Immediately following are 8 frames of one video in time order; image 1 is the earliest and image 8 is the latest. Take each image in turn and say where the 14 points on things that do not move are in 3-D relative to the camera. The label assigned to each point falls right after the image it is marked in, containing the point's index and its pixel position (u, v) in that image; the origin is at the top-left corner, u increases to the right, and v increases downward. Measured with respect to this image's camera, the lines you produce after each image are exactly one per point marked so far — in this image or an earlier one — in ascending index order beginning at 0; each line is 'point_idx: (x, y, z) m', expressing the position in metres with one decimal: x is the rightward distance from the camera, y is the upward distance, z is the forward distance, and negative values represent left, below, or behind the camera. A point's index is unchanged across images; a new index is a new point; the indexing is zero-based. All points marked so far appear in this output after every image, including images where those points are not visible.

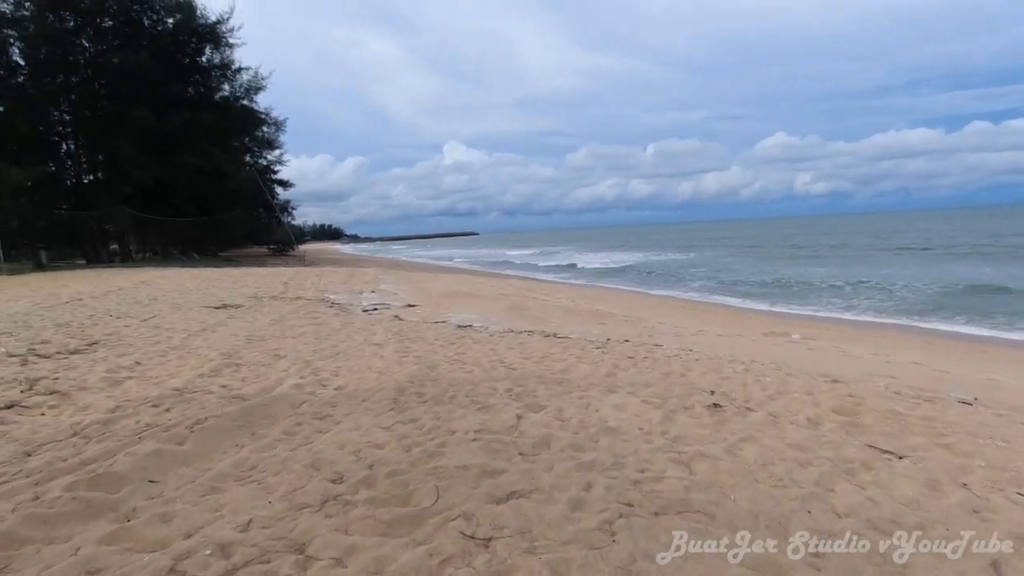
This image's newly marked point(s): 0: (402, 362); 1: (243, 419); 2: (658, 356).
0: (-1.1, -0.7, +5.4) m
1: (-1.8, -0.9, +3.6) m
2: (+1.6, -0.7, +6.0) m
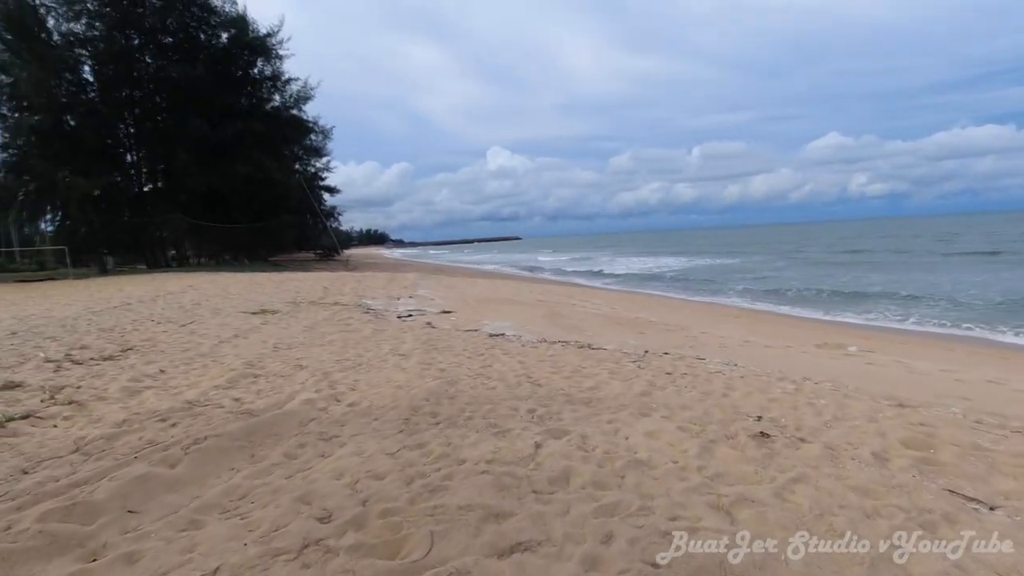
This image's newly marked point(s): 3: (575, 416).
0: (-0.8, -0.8, +5.2) m
1: (-1.7, -0.9, +3.4) m
2: (+1.9, -0.8, +5.5) m
3: (+0.4, -0.9, +3.7) m
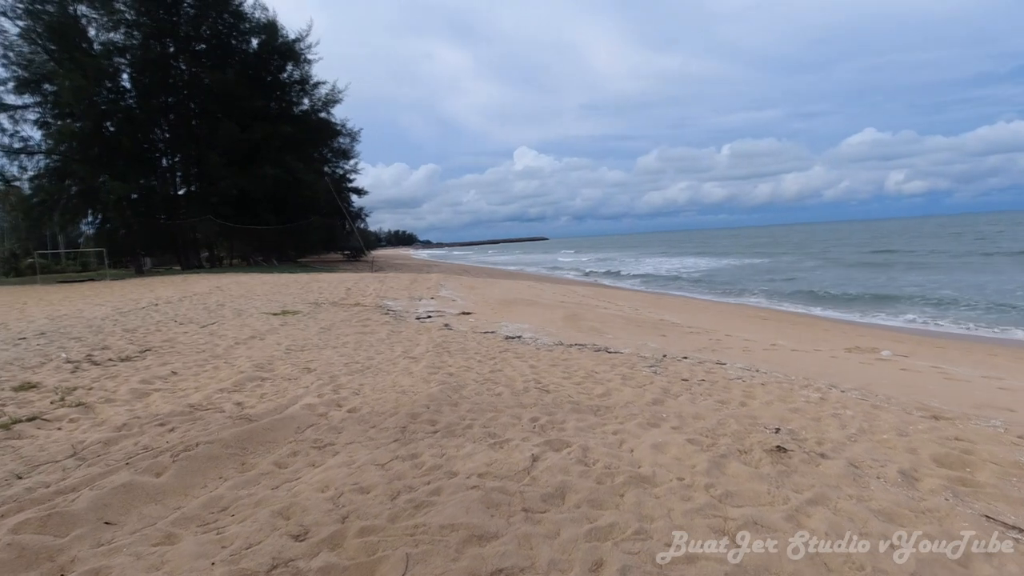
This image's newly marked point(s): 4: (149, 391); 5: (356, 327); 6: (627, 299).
0: (-0.8, -0.8, +5.0) m
1: (-1.7, -1.0, +3.3) m
2: (+2.0, -0.9, +5.2) m
3: (+0.4, -0.9, +3.5) m
4: (-3.3, -0.9, +5.1) m
5: (-2.9, -0.7, +10.3) m
6: (+3.8, -0.3, +17.7) m
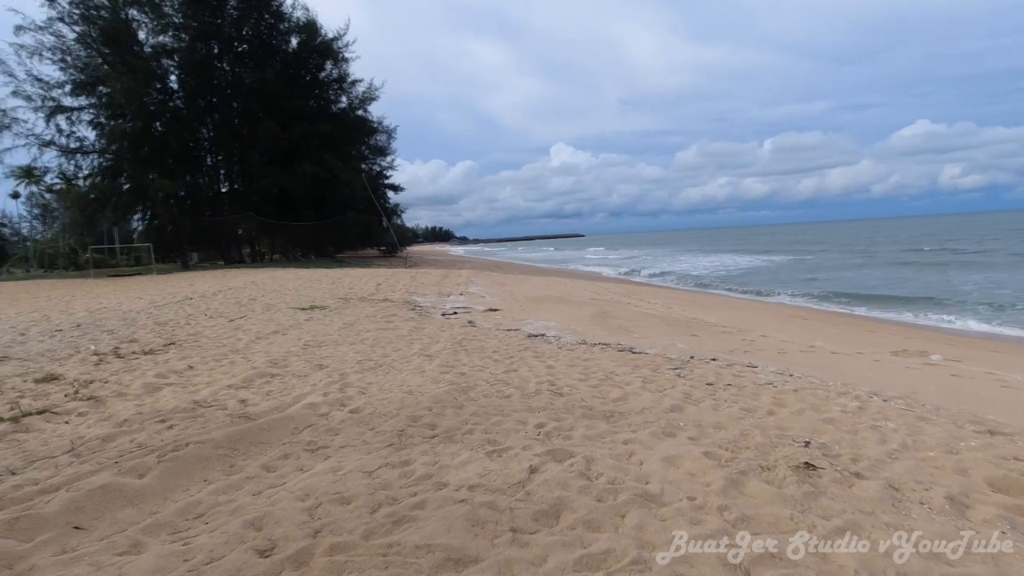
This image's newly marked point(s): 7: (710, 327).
0: (-0.6, -0.8, +4.9) m
1: (-1.7, -0.9, +3.2) m
2: (+2.1, -0.9, +4.9) m
3: (+0.4, -0.9, +3.3) m
4: (-3.2, -0.9, +5.1) m
5: (-2.5, -0.6, +10.2) m
6: (+4.7, -0.3, +17.2) m
7: (+3.9, -0.8, +10.9) m
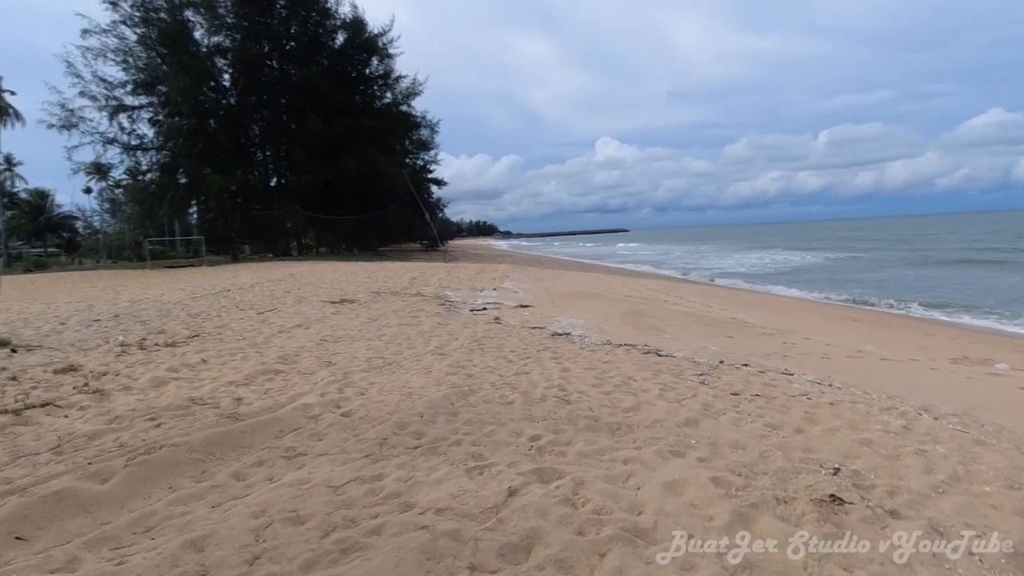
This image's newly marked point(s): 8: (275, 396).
0: (-0.6, -0.8, +4.6) m
1: (-1.7, -0.9, +3.1) m
2: (+2.1, -0.9, +4.4) m
3: (+0.4, -0.9, +3.0) m
4: (-3.1, -0.8, +5.0) m
5: (-2.0, -0.5, +10.1) m
6: (+5.7, -0.2, +16.5) m
7: (+4.5, -0.8, +10.3) m
8: (-1.8, -0.8, +4.2) m
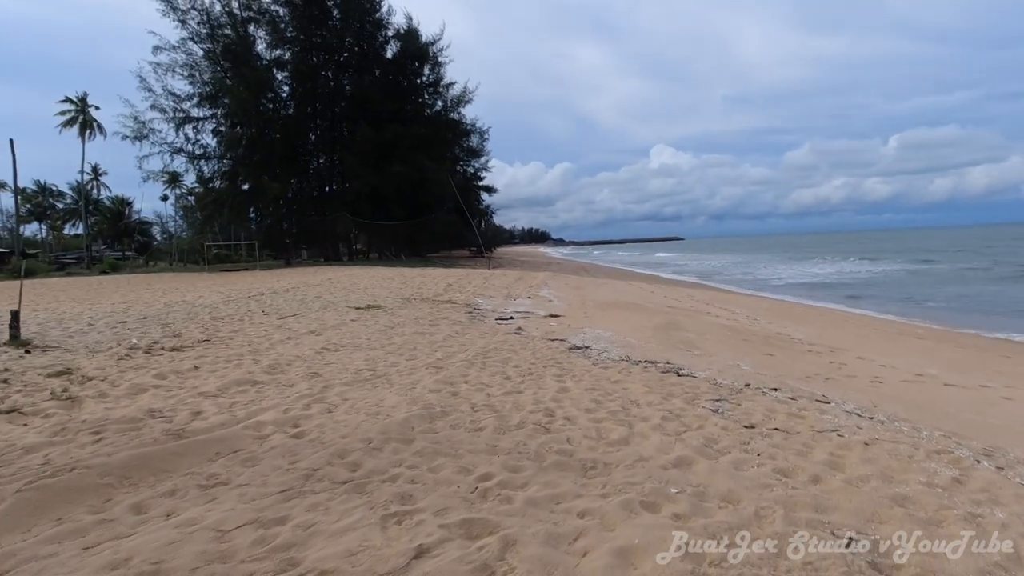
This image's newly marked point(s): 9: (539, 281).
0: (-0.7, -0.8, +4.2) m
1: (-2.0, -0.9, +2.8) m
2: (+2.0, -1.0, +3.8) m
3: (+0.1, -0.9, +2.5) m
4: (-3.2, -0.9, +4.8) m
5: (-1.6, -0.7, +9.8) m
6: (+6.6, -0.5, +15.5) m
7: (+4.8, -1.0, +9.5) m
8: (-2.0, -0.9, +3.9) m
9: (+0.9, +0.2, +19.9) m
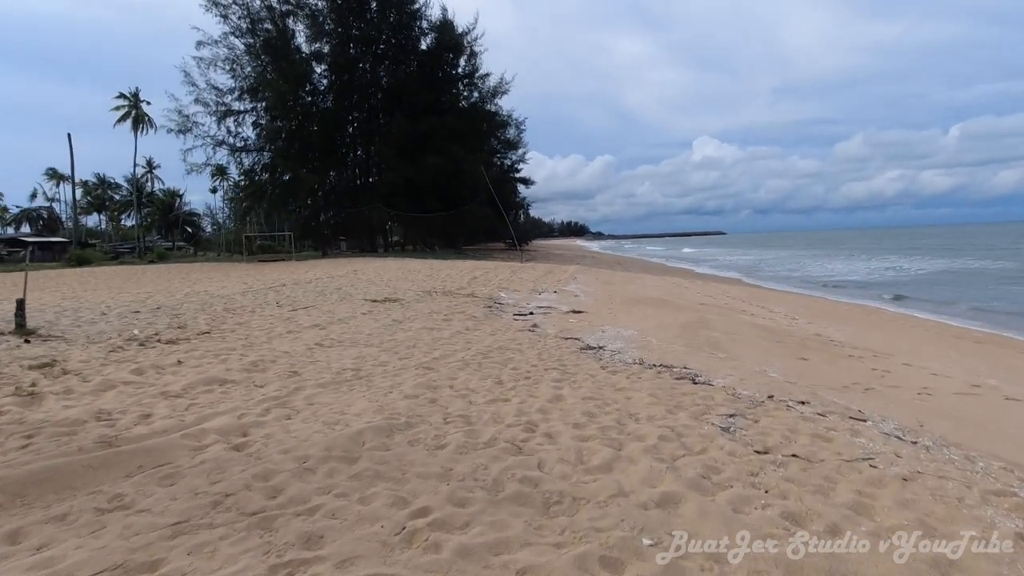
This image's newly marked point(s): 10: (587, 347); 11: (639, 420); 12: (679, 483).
0: (-0.8, -0.8, +3.8) m
1: (-2.2, -0.9, +2.4) m
2: (+1.8, -1.0, +3.2) m
3: (-0.1, -0.9, +2.0) m
4: (-3.3, -0.8, +4.6) m
5: (-1.3, -0.6, +9.4) m
6: (+7.2, -0.4, +14.5) m
7: (+5.0, -1.0, +8.7) m
8: (-2.1, -0.8, +3.6) m
9: (+1.8, +0.4, +19.3) m
10: (+1.0, -0.8, +7.3) m
11: (+0.9, -0.9, +3.8) m
12: (+0.8, -0.9, +2.7) m
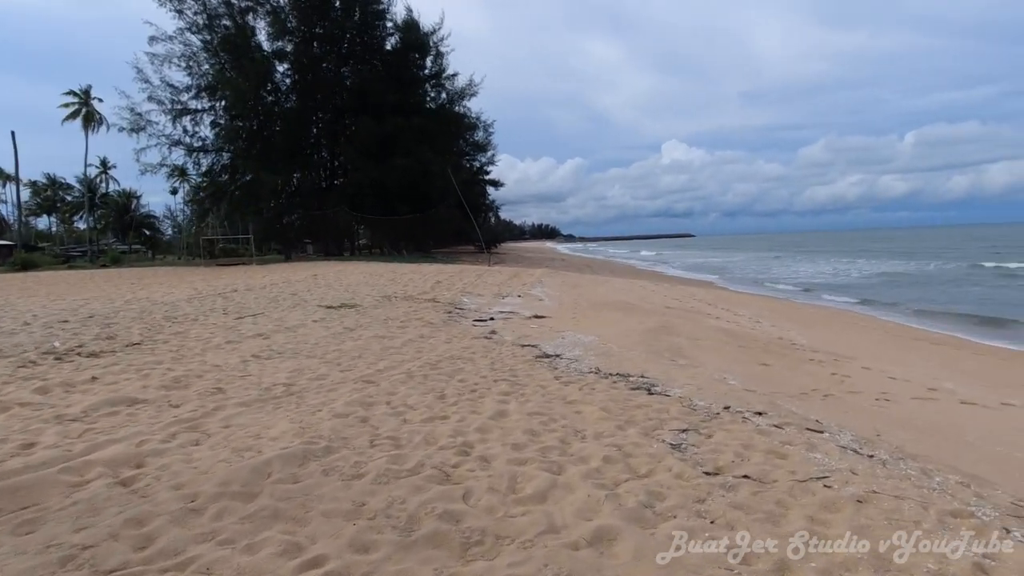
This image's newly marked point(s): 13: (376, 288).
0: (-1.2, -0.9, +3.5) m
1: (-2.5, -1.0, +2.0) m
2: (+1.4, -1.0, +3.0) m
3: (-0.5, -1.0, +1.7) m
4: (-3.7, -0.9, +4.1) m
5: (-2.0, -0.6, +9.0) m
6: (+6.3, -0.5, +14.6) m
7: (+4.4, -1.0, +8.6) m
8: (-2.5, -0.9, +3.2) m
9: (+0.6, +0.3, +19.1) m
10: (+0.4, -0.8, +7.0) m
11: (+0.5, -1.0, +3.6) m
12: (+0.5, -1.0, +2.4) m
13: (-3.9, 0.0, +15.5) m
